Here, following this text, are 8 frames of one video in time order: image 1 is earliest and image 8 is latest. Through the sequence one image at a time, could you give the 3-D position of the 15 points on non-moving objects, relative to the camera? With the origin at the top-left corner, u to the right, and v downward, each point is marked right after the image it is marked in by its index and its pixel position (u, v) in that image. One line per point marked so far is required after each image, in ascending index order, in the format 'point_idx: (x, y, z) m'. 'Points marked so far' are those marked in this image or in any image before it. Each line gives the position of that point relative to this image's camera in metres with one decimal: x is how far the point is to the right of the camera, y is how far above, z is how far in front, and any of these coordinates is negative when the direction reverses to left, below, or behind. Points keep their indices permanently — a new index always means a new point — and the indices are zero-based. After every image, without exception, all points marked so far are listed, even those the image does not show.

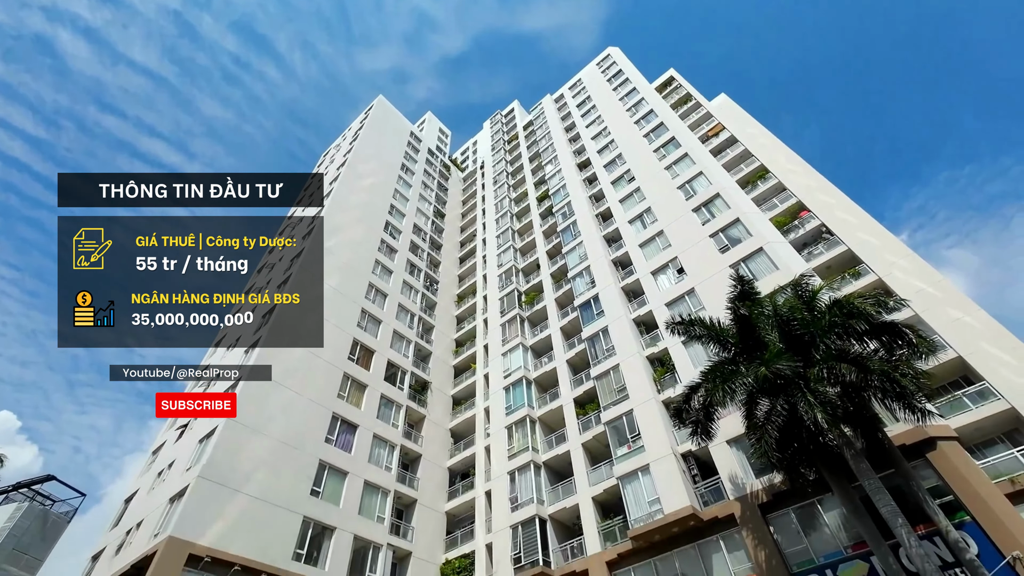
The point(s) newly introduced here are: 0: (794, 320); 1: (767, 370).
0: (+11.2, -1.3, +19.3) m
1: (+9.5, -3.0, +18.0) m
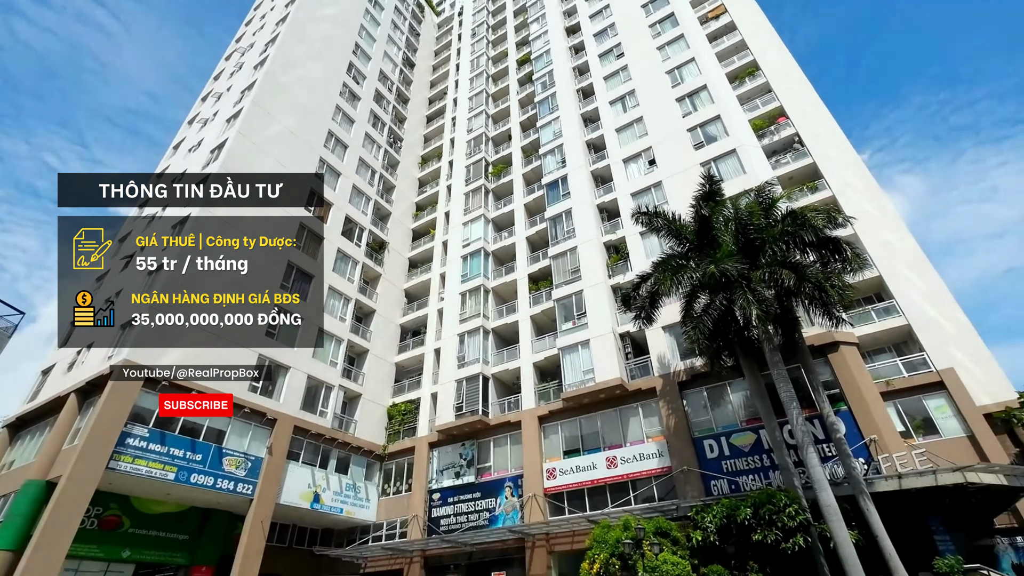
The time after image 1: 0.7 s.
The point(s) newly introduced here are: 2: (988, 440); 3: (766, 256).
0: (+9.9, +2.6, +20.3) m
1: (+8.1, +0.8, +19.3) m
2: (+19.0, -6.1, +19.6) m
3: (+10.4, +1.3, +19.9) m
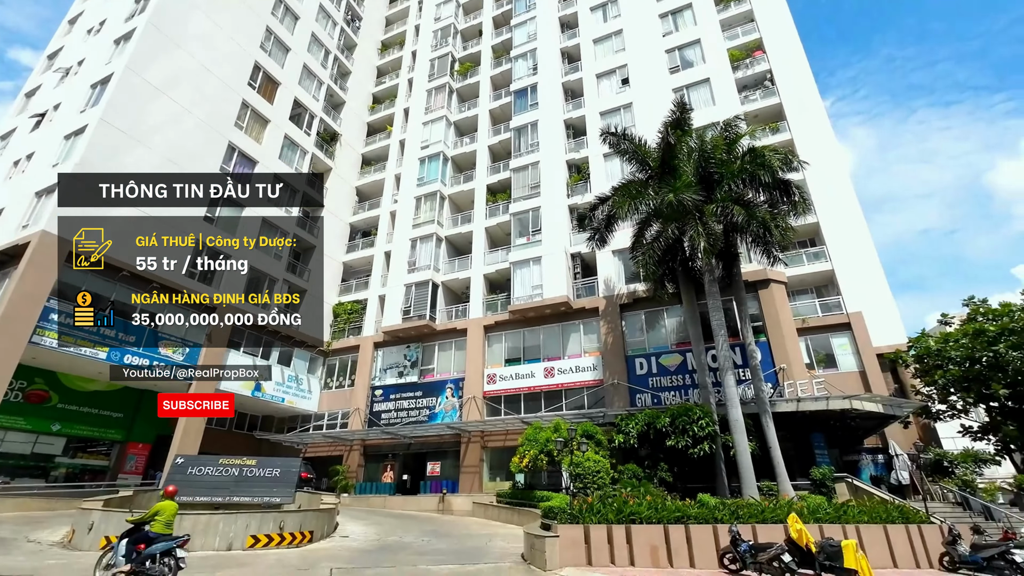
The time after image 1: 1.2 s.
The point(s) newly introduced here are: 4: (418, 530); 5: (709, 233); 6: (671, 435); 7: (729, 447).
0: (+8.5, +5.5, +20.6) m
1: (+6.5, +3.6, +19.7) m
2: (+16.6, -4.0, +22.4) m
3: (+8.8, +4.1, +20.4) m
4: (-3.5, -9.1, +18.4) m
5: (+7.6, +2.2, +18.8) m
6: (+6.1, -5.6, +18.7) m
7: (+8.5, -6.3, +19.1) m
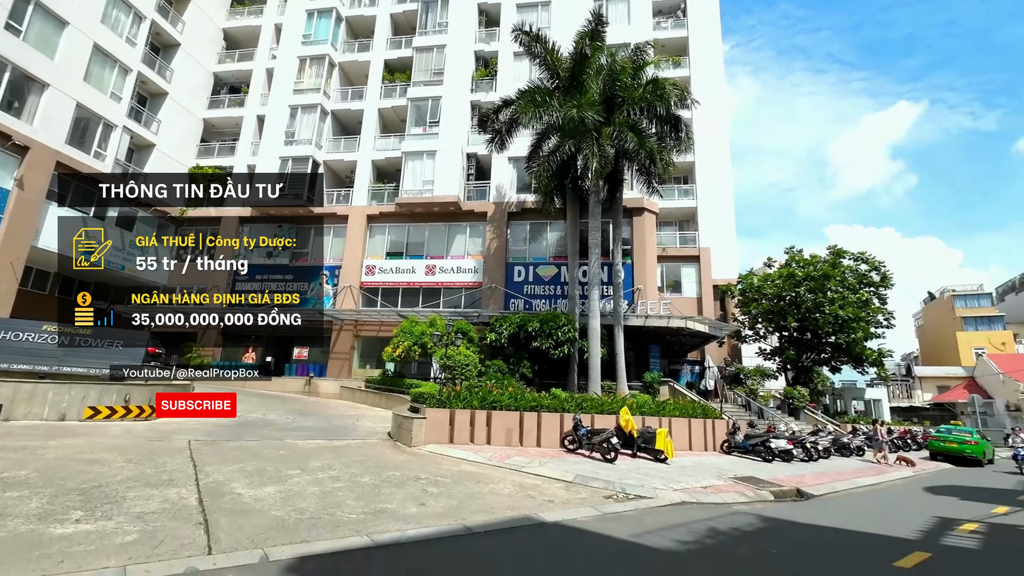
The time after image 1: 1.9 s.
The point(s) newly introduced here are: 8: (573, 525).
0: (+4.5, +8.9, +20.9) m
1: (+2.6, +7.1, +19.9) m
2: (+10.6, -0.7, +26.3) m
3: (+4.7, +7.5, +21.1) m
4: (-8.7, -4.6, +18.5) m
5: (+3.6, +5.4, +19.6) m
6: (+1.0, -2.1, +20.5) m
7: (+3.2, -2.8, +21.7) m
8: (+0.9, -3.7, +7.6) m
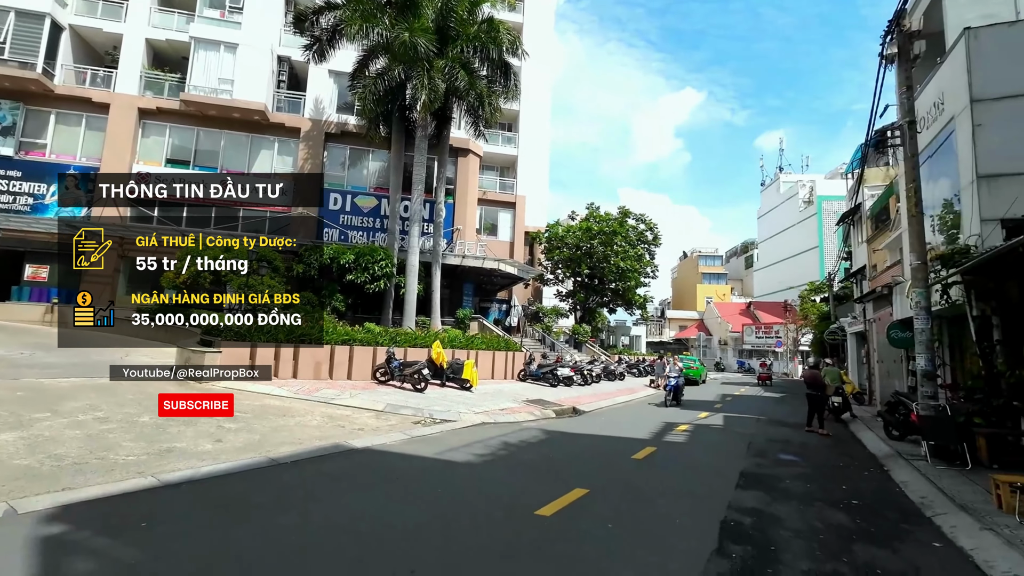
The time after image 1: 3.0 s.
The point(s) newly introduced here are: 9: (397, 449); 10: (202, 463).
0: (-2.4, +11.5, +20.2) m
1: (-4.0, +9.7, +18.8) m
2: (+0.4, +2.5, +28.6) m
3: (-2.5, +10.1, +20.6) m
4: (-15.1, -1.6, +14.7) m
5: (-3.1, +7.9, +19.1) m
6: (-6.5, +0.7, +19.9) m
7: (-5.0, 0.0, +21.8) m
8: (-2.2, -2.7, +8.0) m
9: (-1.9, -2.7, +8.1) m
10: (-4.0, -2.3, +6.3) m
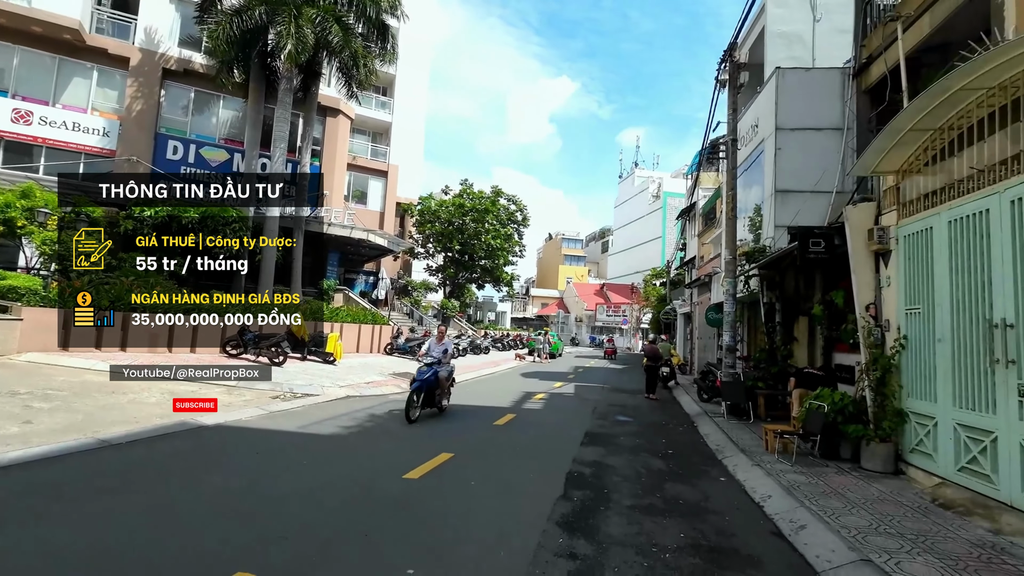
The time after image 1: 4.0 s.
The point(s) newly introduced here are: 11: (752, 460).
0: (-7.1, +12.7, +18.6) m
1: (-8.3, +10.8, +16.9) m
2: (-7.0, +4.1, +27.8) m
3: (-7.3, +11.3, +19.1) m
4: (-18.5, -0.2, +10.5) m
5: (-7.7, +9.0, +17.5) m
6: (-11.5, +2.1, +17.7) m
7: (-10.5, +1.4, +20.0) m
8: (-4.3, -2.1, +7.6) m
9: (-4.1, -2.2, +7.7) m
10: (-5.6, -1.8, +5.4) m
11: (+3.2, -2.3, +6.6) m
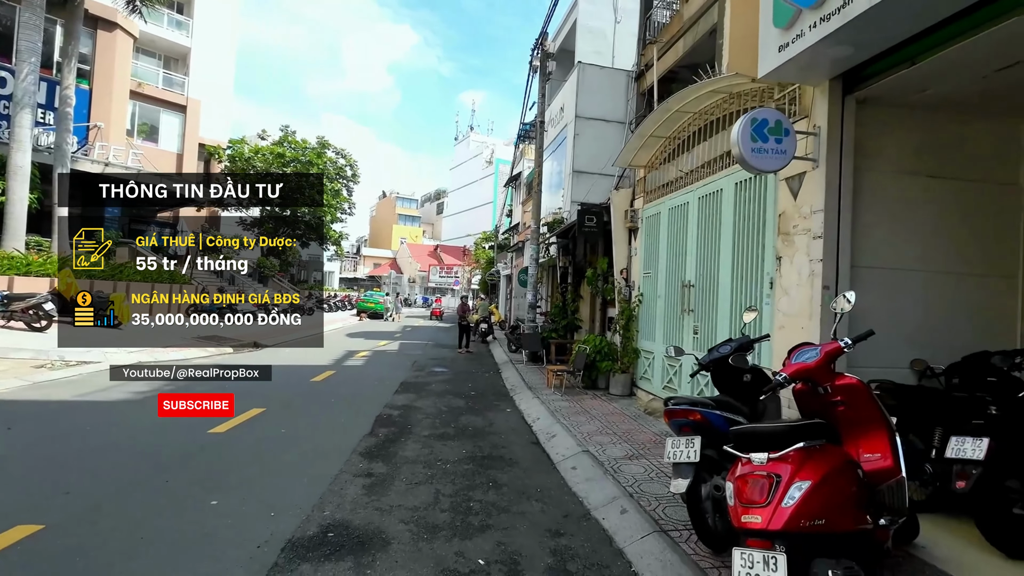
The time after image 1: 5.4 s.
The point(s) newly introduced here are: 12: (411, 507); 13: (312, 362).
0: (-12.9, +14.2, +14.9) m
1: (-13.5, +12.2, +13.0) m
2: (-16.0, +6.3, +24.3) m
3: (-13.3, +12.9, +15.4) m
4: (-21.4, +0.7, +4.5) m
5: (-13.2, +10.5, +14.0) m
6: (-17.0, +3.5, +13.4) m
7: (-16.9, +3.1, +15.9) m
8: (-7.1, -1.5, +6.6) m
9: (-6.9, -1.5, +6.8) m
10: (-7.6, -1.3, +4.1) m
11: (+0.4, -1.8, +8.1) m
12: (-0.8, -1.7, +3.8) m
13: (-4.7, -1.7, +11.3) m
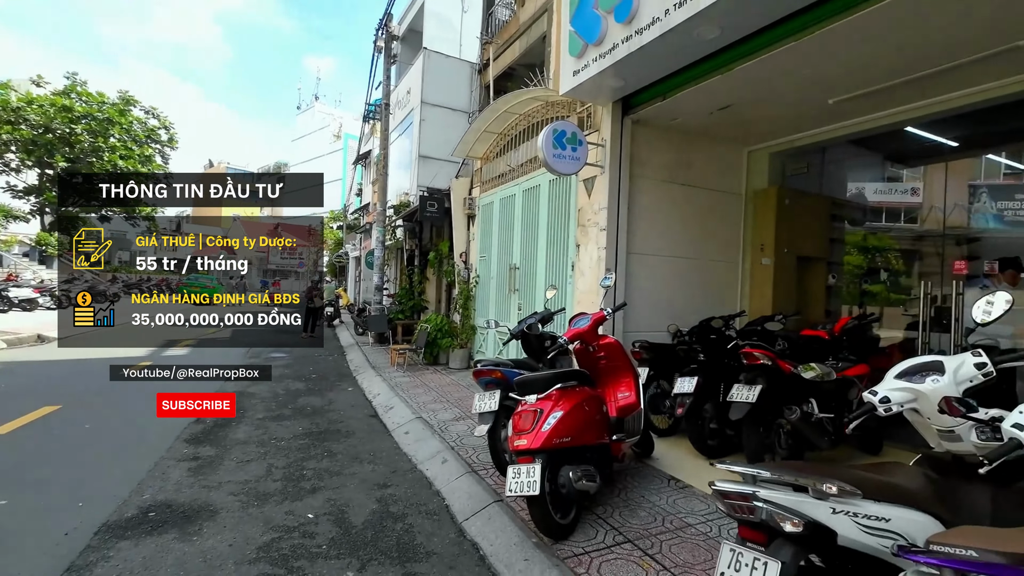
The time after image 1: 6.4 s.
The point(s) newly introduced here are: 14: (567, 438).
0: (-16.9, +14.6, +10.5) m
1: (-17.1, +12.6, +8.6) m
2: (-22.7, +7.0, +18.8) m
3: (-17.5, +13.3, +10.9) m
4: (-22.1, +0.7, -1.4) m
5: (-17.0, +10.8, +9.7) m
6: (-20.5, +3.9, +8.2) m
7: (-21.1, +3.5, +10.7) m
8: (-9.0, -1.3, +4.8) m
9: (-8.9, -1.3, +5.0) m
10: (-8.8, -1.2, +2.2) m
11: (-2.3, -1.4, +8.4) m
12: (-2.2, -1.6, +4.0) m
13: (-8.1, -1.3, +10.0) m
14: (+0.3, -0.9, +3.0) m
